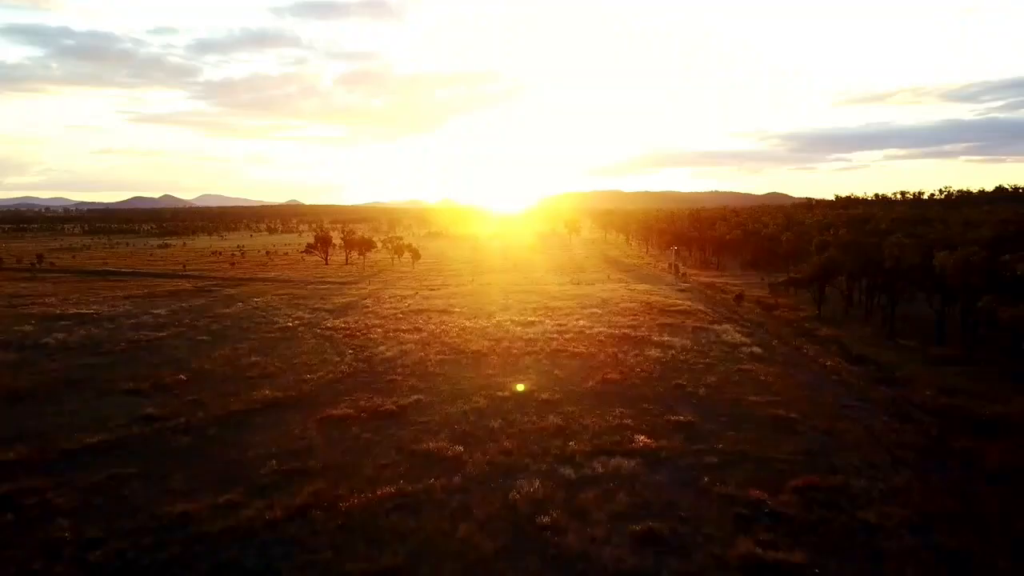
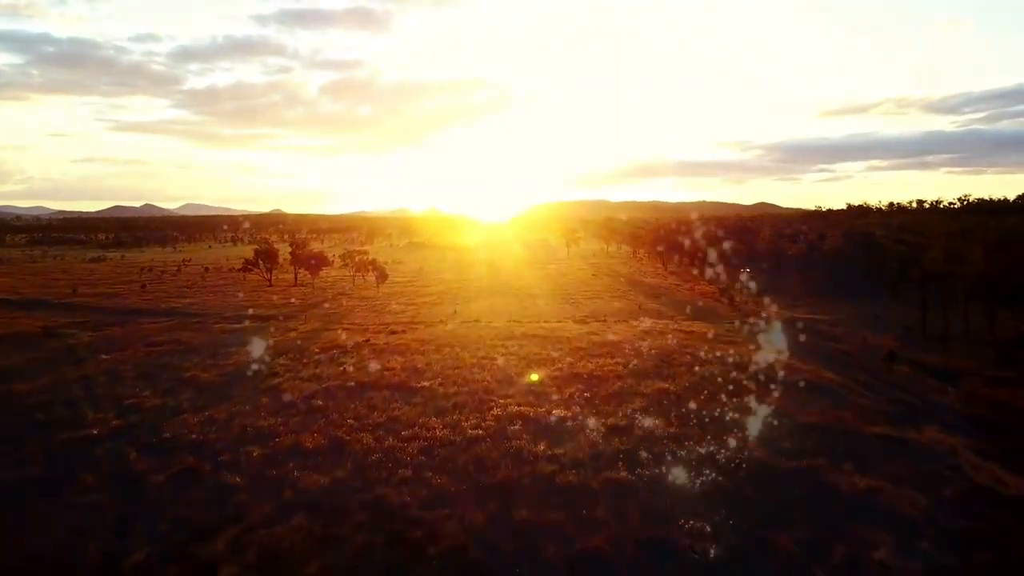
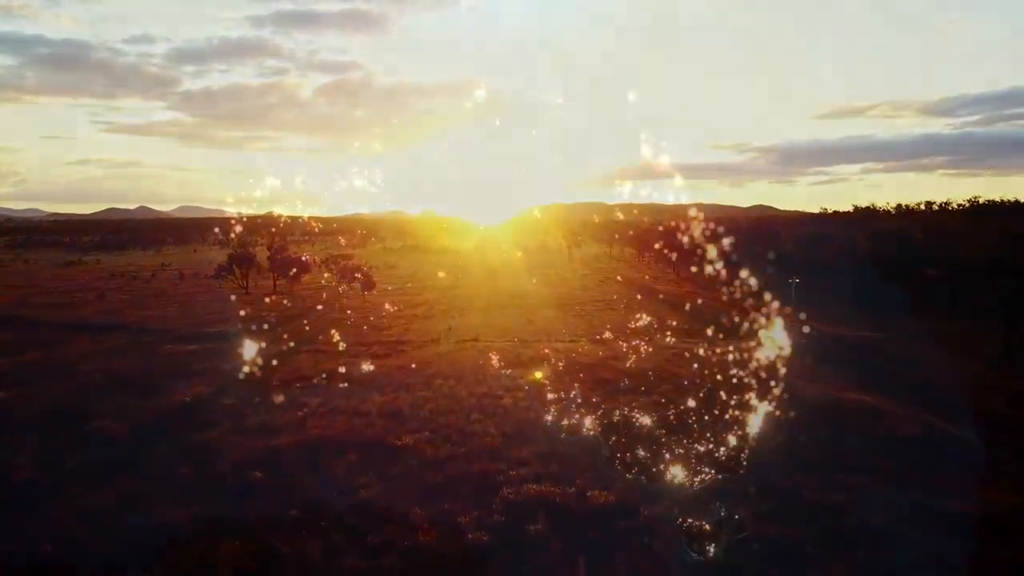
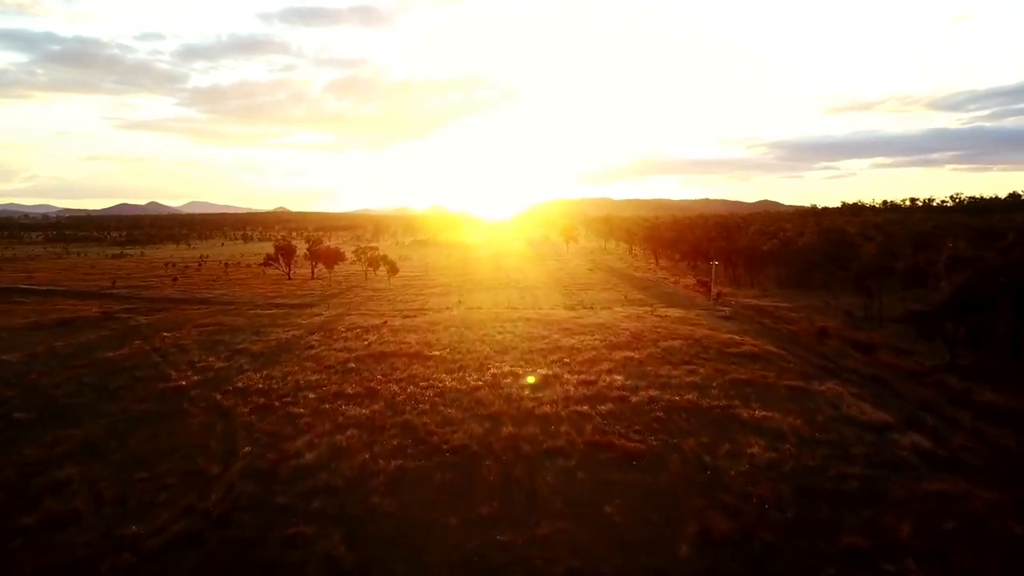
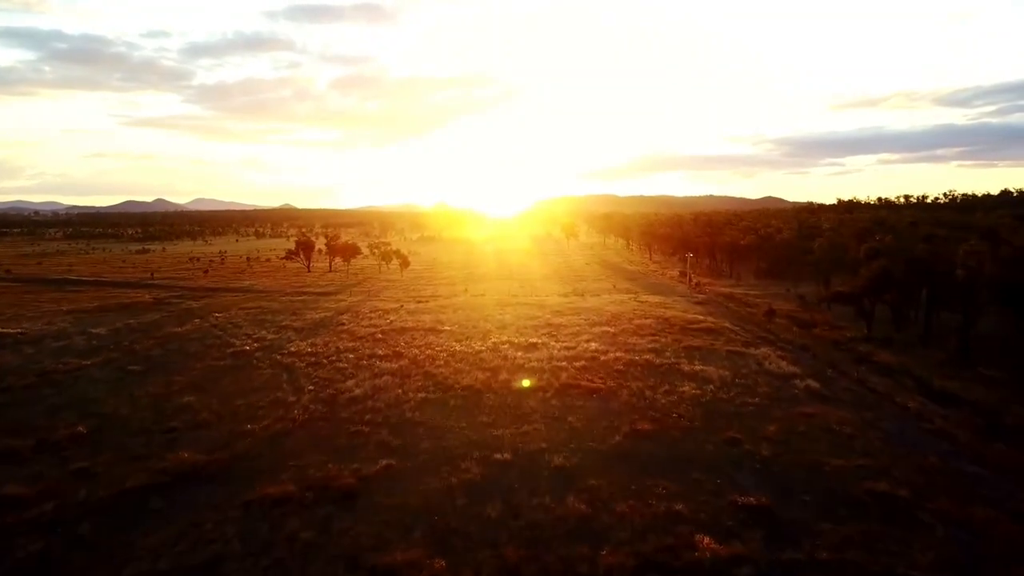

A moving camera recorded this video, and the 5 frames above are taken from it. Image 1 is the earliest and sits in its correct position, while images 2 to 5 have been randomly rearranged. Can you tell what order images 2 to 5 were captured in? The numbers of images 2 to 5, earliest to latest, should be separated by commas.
5, 4, 2, 3
